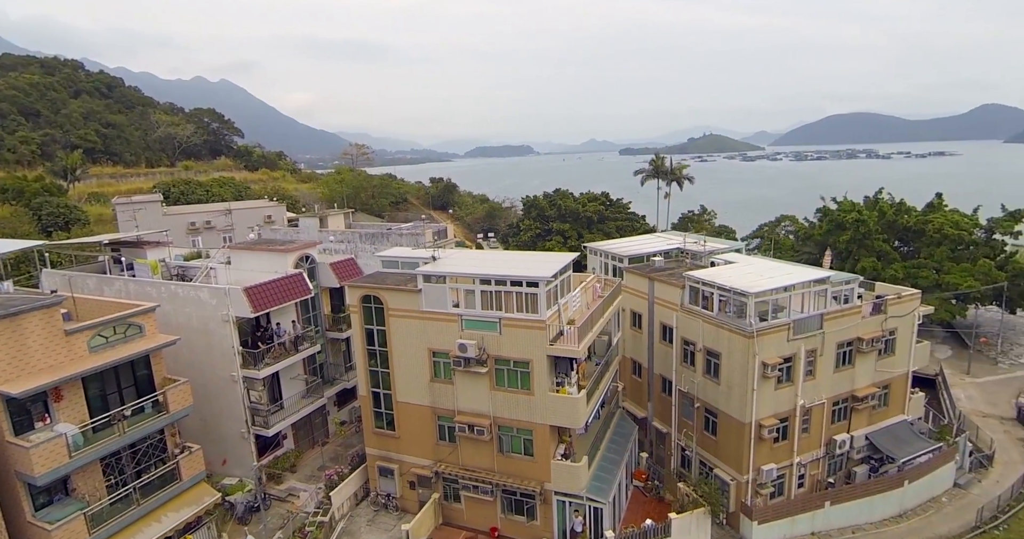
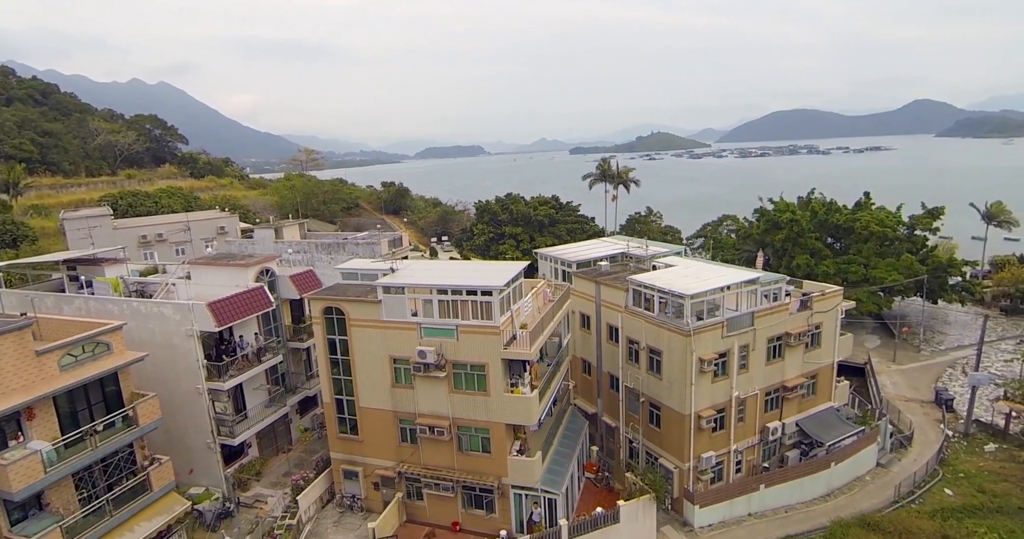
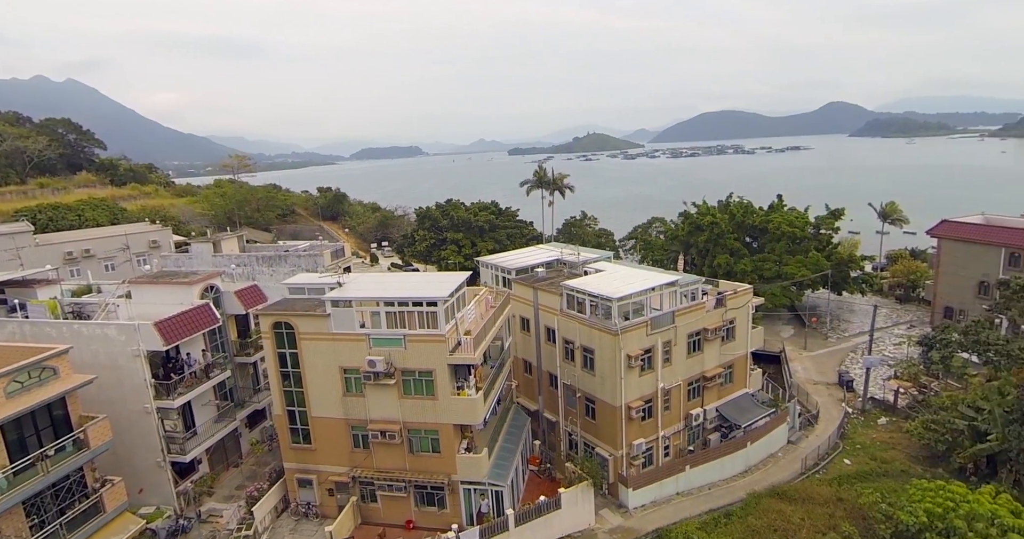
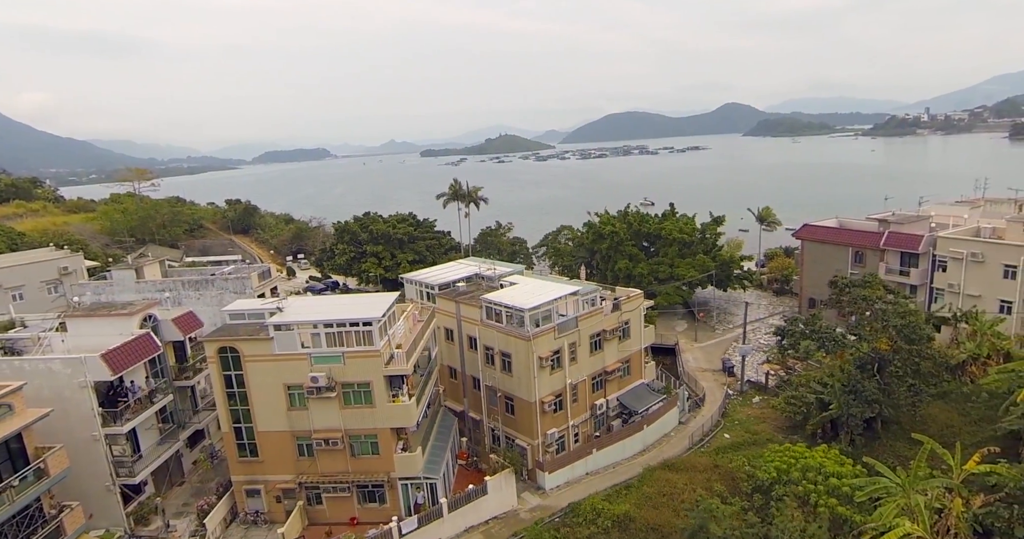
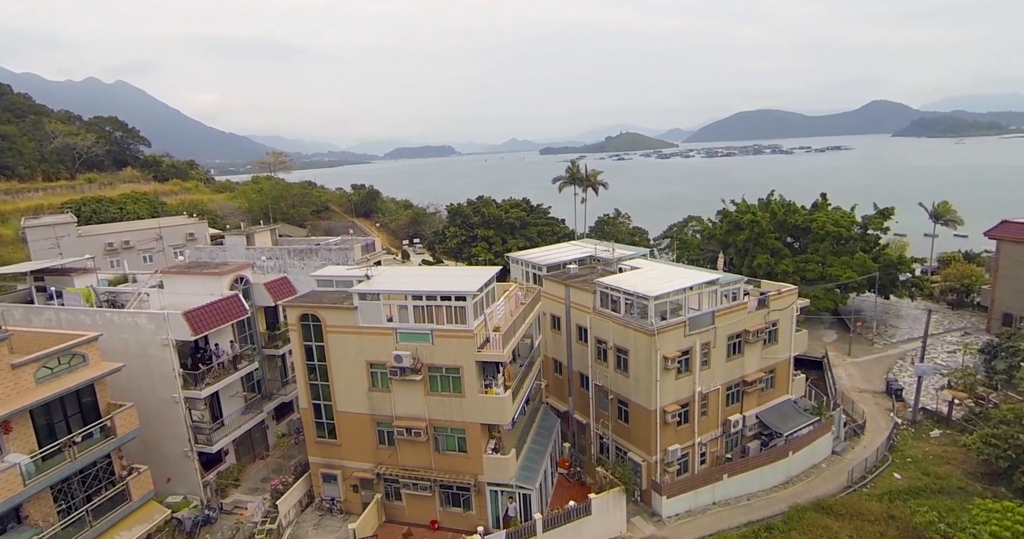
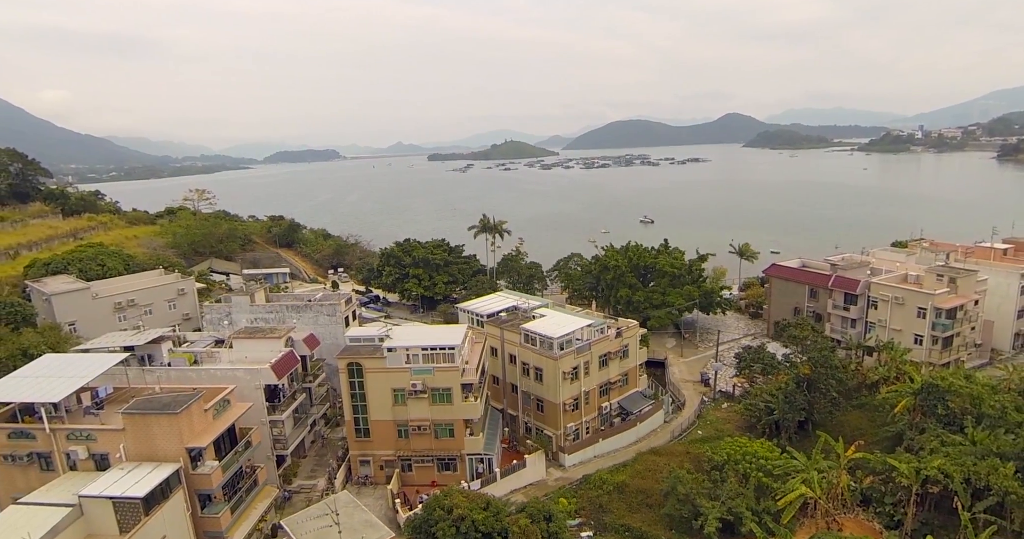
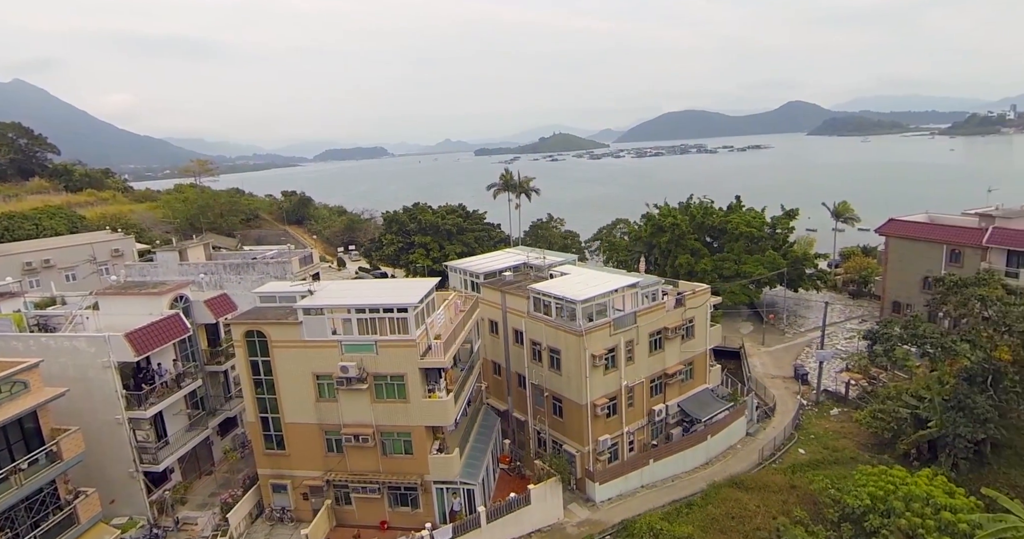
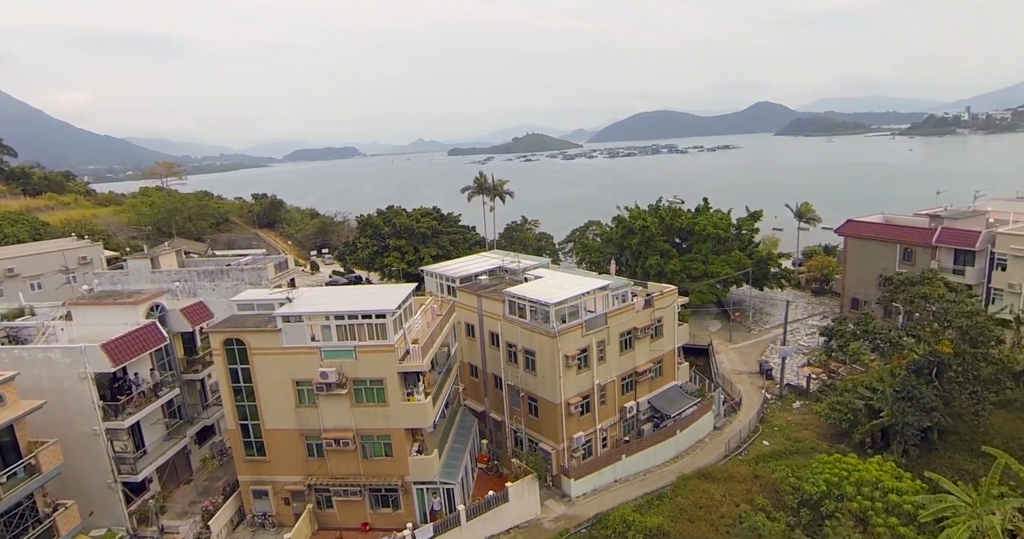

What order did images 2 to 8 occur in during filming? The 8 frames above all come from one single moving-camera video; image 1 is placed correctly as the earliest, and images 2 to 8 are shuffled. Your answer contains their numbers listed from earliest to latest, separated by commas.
2, 5, 3, 7, 8, 4, 6
